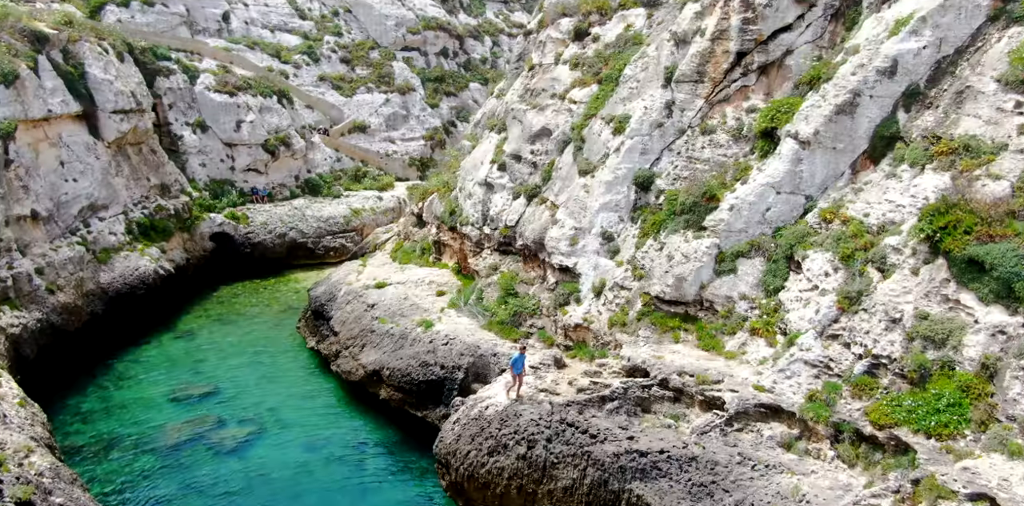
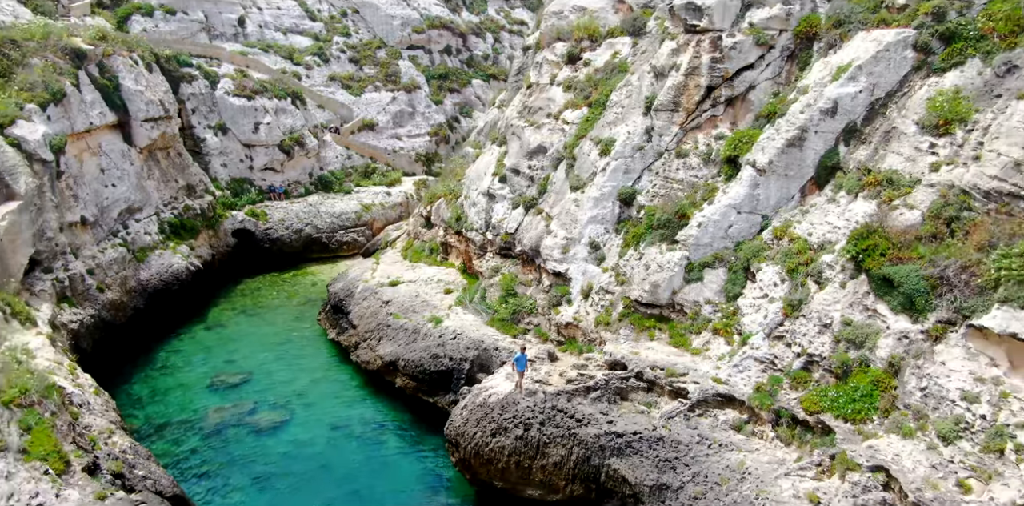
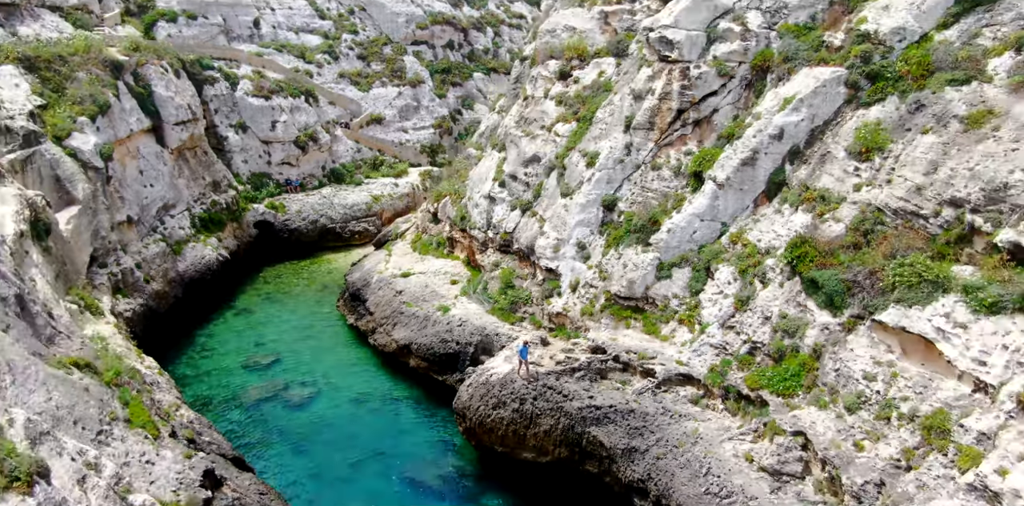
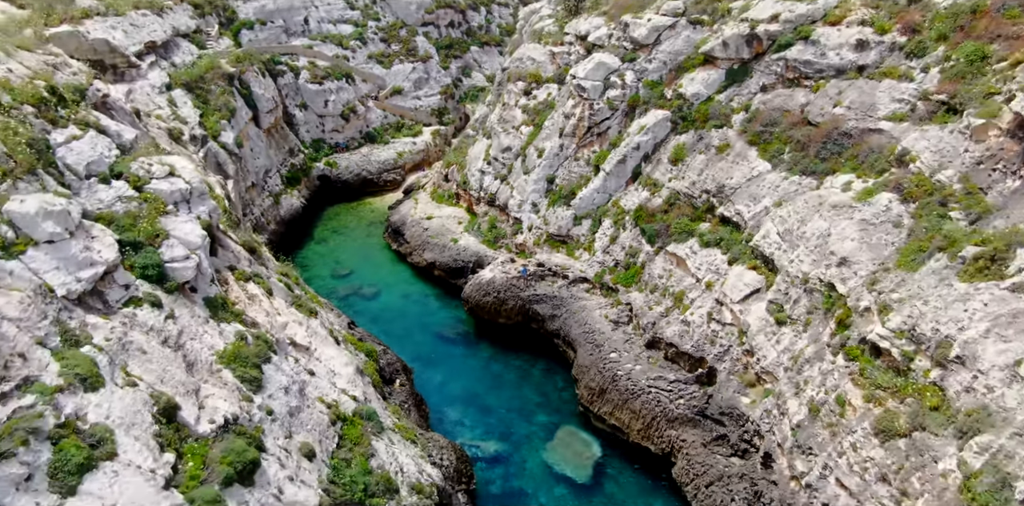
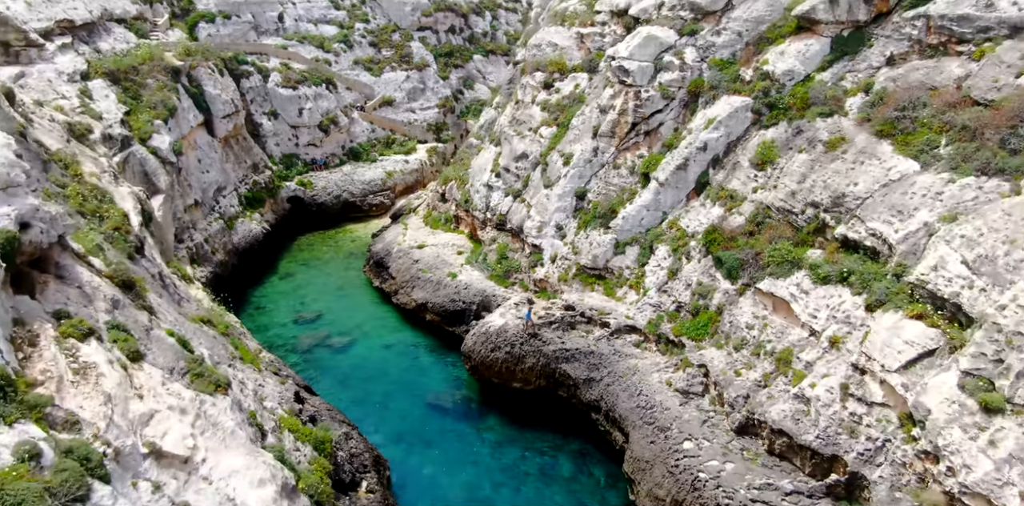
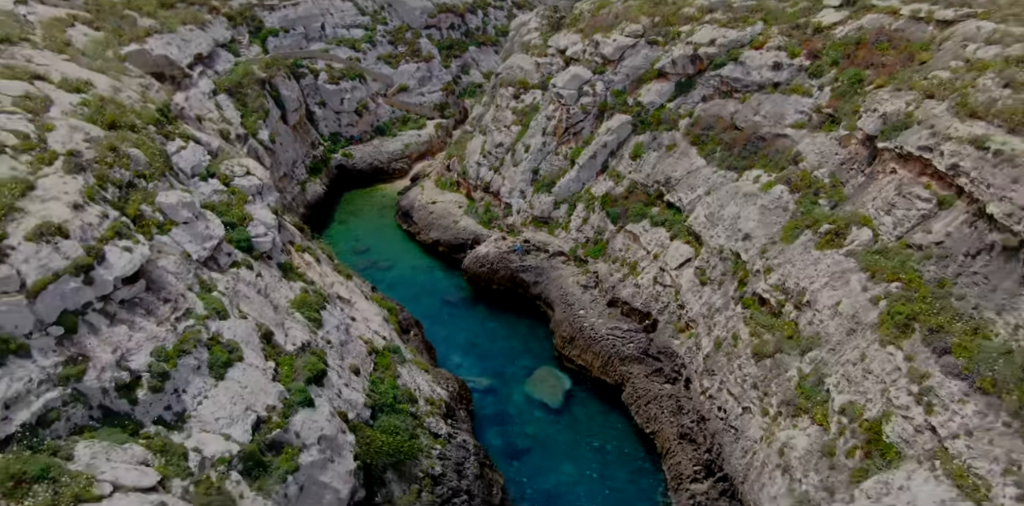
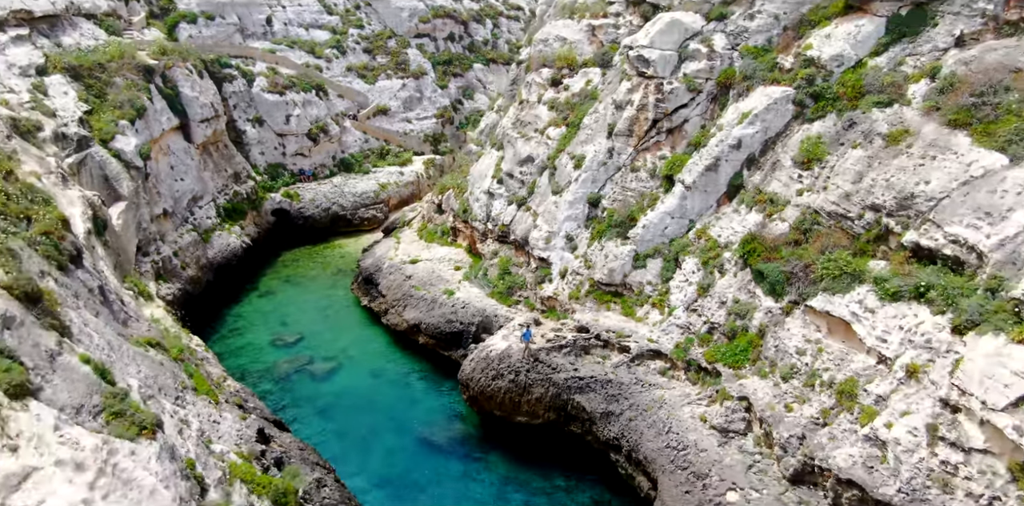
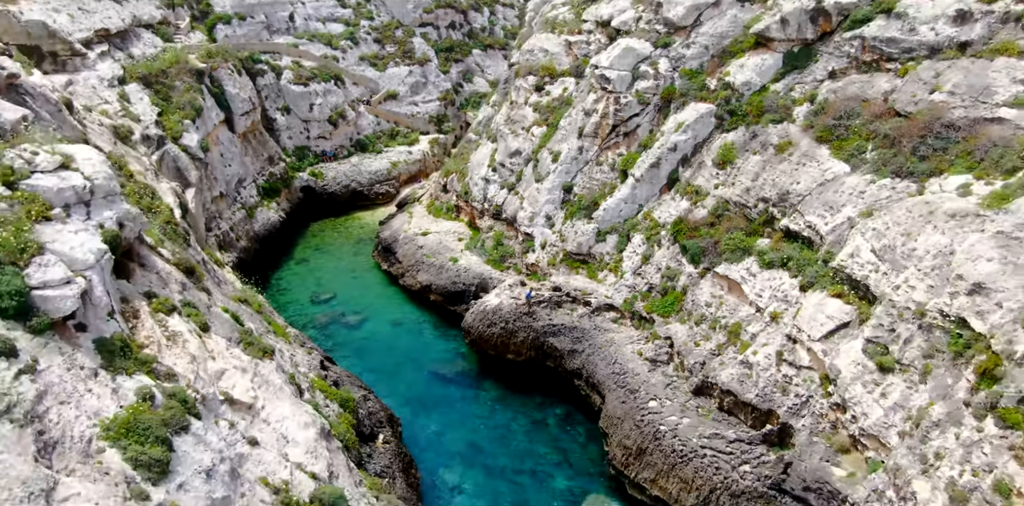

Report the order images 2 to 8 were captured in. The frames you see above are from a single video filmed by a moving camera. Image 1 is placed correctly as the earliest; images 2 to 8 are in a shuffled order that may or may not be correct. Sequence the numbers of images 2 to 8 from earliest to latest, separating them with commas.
2, 3, 7, 5, 8, 4, 6
